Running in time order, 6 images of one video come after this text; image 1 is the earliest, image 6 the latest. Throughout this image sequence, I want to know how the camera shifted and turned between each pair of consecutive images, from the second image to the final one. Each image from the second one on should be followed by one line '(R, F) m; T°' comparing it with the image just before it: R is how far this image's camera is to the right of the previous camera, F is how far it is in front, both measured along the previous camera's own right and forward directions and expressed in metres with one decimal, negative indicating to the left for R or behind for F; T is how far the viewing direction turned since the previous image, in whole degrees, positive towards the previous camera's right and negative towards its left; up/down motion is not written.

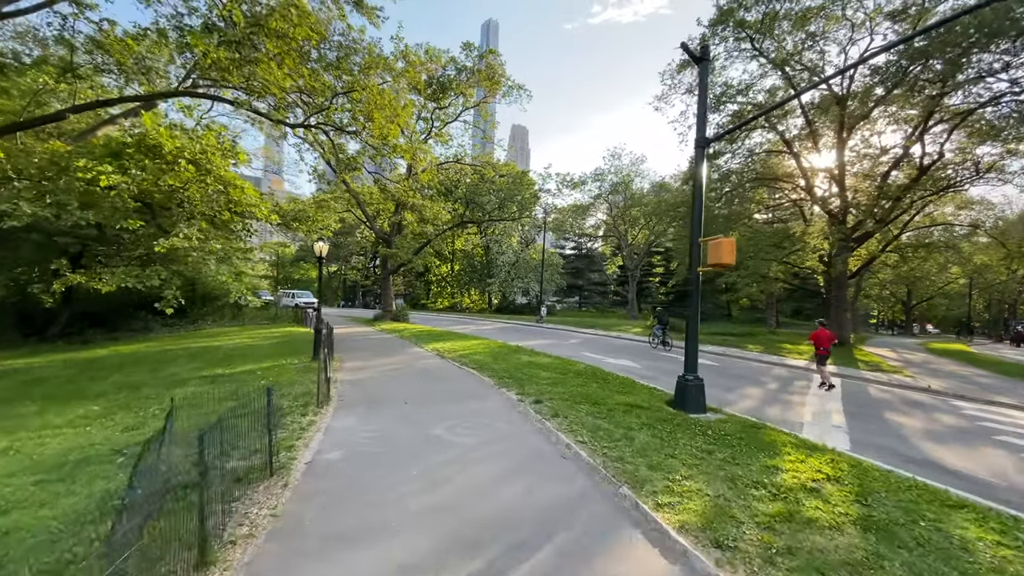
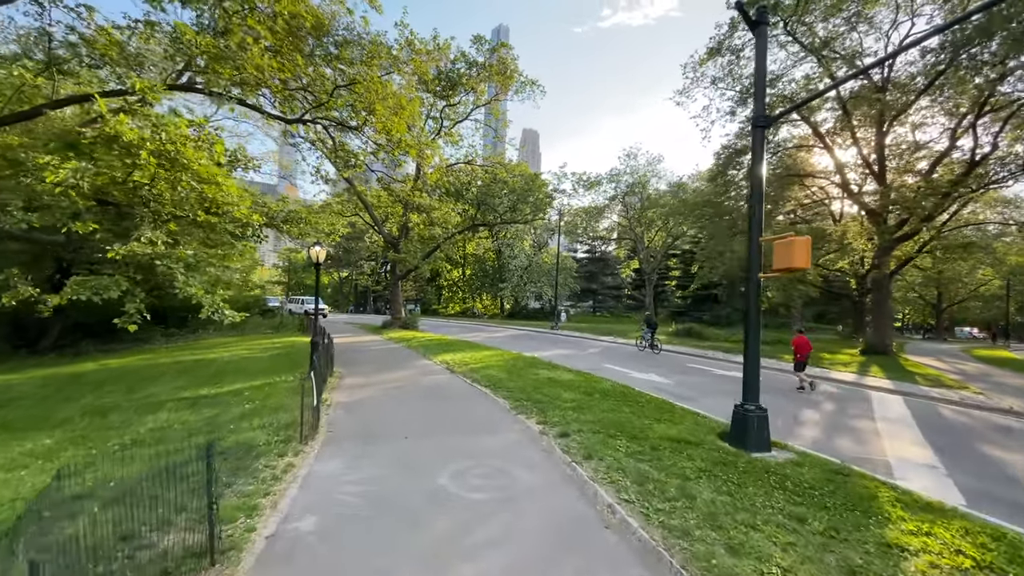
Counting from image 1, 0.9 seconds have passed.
(-0.1, +1.4) m; -1°
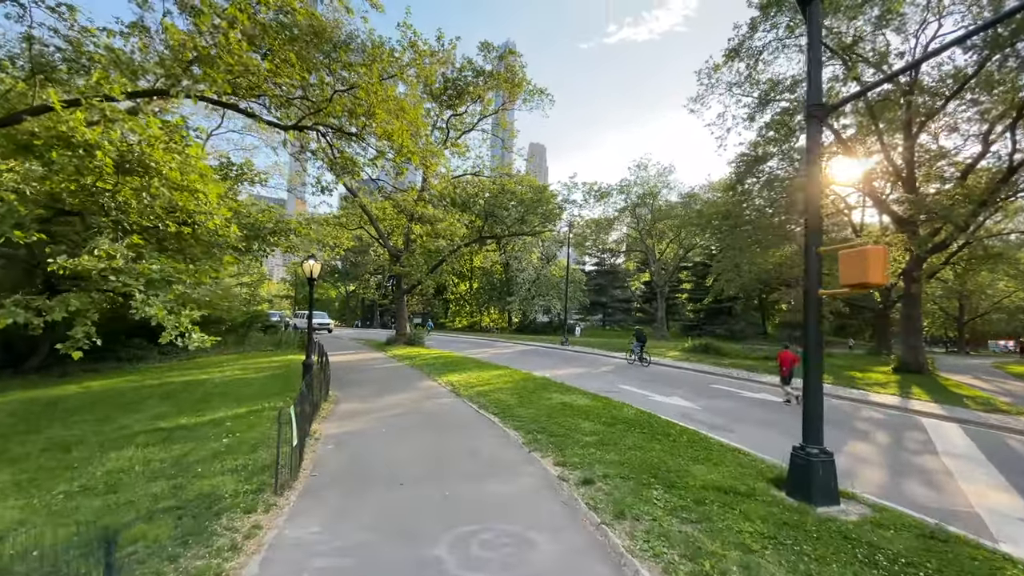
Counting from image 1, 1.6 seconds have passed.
(-0.1, +1.1) m; -1°
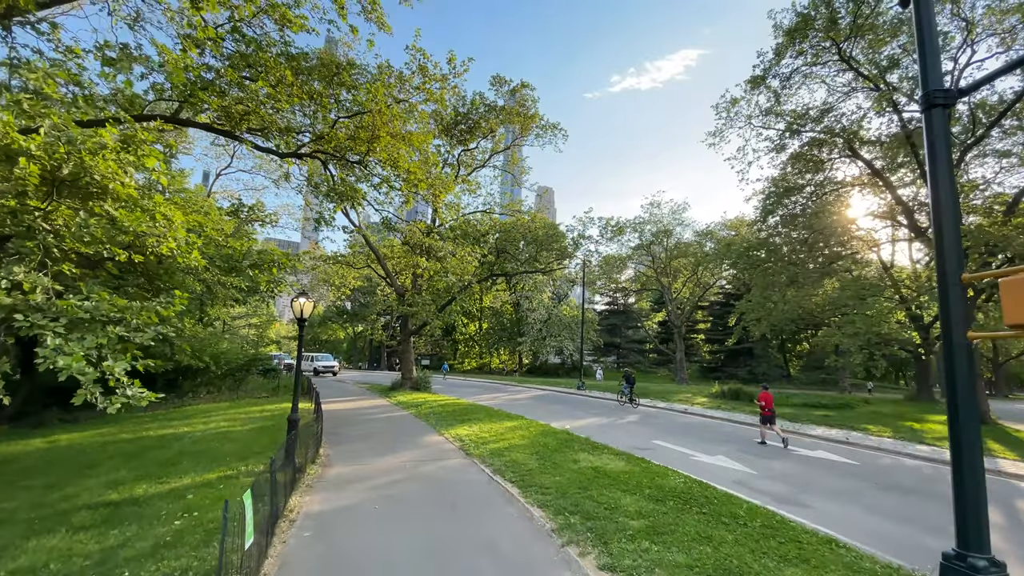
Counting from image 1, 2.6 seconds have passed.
(-0.2, +1.5) m; -1°
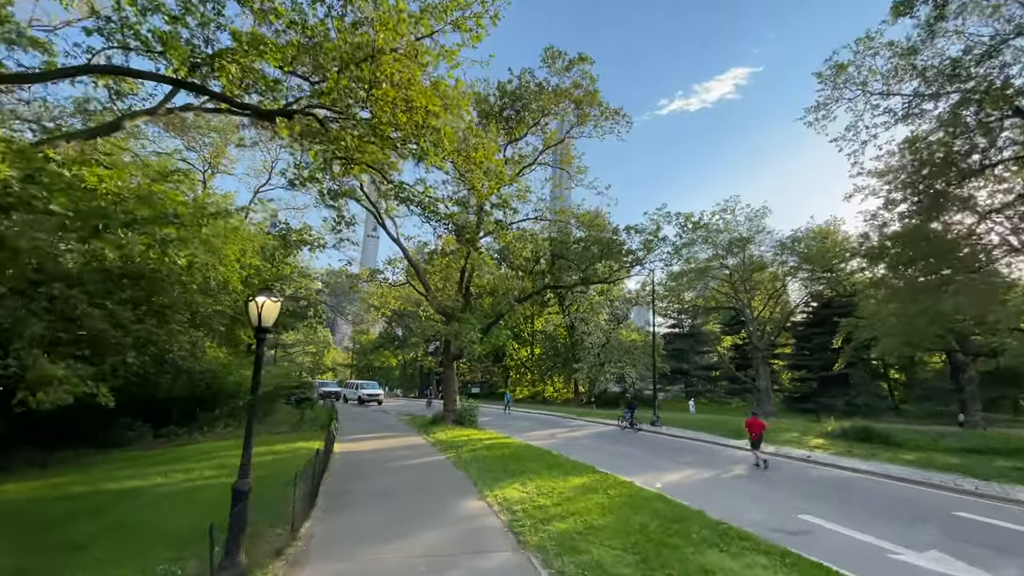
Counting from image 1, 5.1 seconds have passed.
(-0.3, +3.8) m; -6°
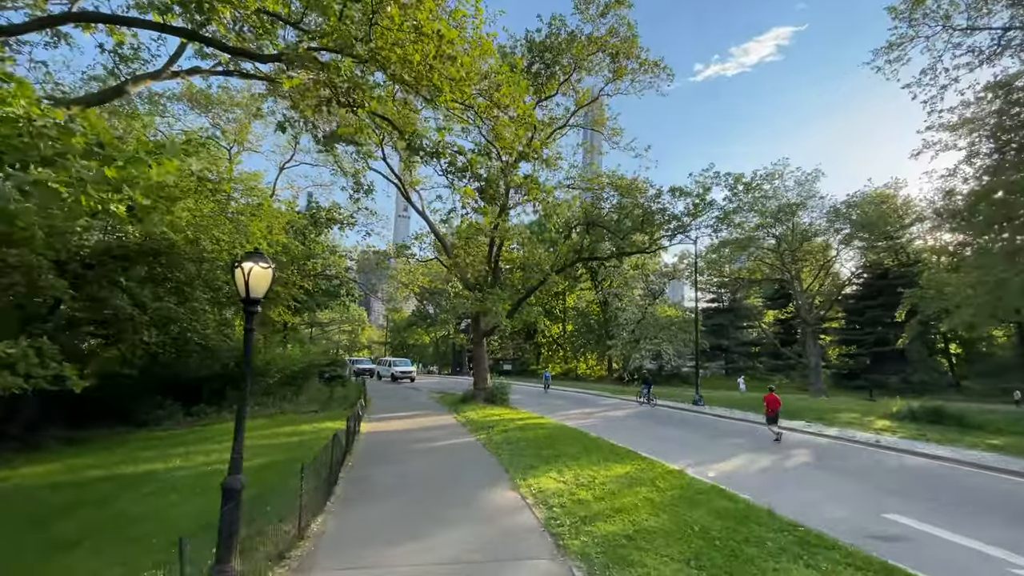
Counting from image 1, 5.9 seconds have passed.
(0.0, +1.2) m; -4°
